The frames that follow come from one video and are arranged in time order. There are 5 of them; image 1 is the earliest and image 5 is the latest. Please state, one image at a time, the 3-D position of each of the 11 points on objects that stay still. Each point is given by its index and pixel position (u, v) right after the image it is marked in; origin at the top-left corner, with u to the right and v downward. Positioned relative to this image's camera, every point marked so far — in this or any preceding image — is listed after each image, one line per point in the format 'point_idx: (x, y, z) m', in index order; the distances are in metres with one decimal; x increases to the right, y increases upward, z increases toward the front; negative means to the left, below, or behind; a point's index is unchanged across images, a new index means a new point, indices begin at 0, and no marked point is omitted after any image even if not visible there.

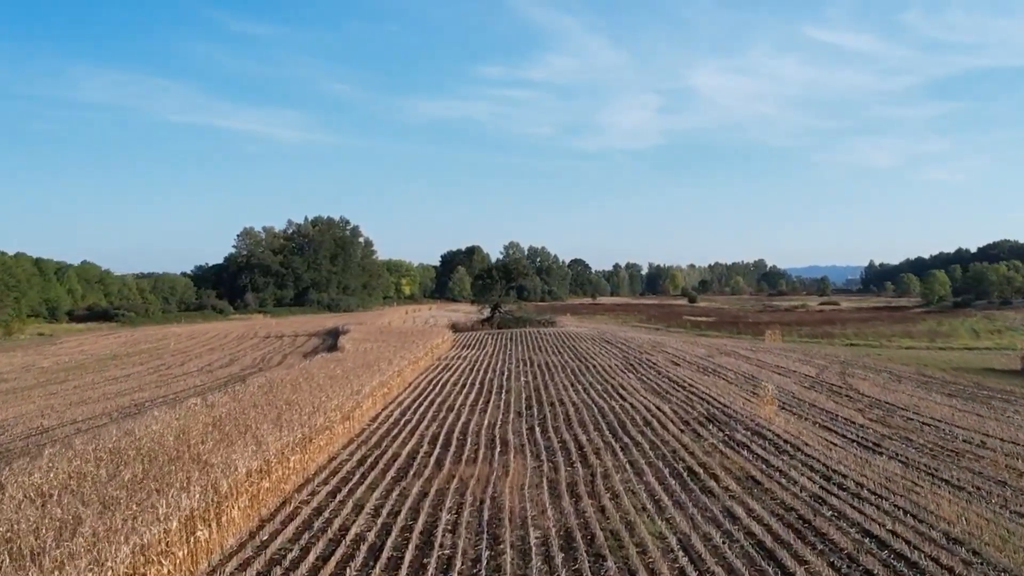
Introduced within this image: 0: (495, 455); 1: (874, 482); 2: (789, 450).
0: (-0.3, -3.2, +14.9) m
1: (+5.8, -3.1, +12.5) m
2: (+5.3, -3.1, +15.1) m
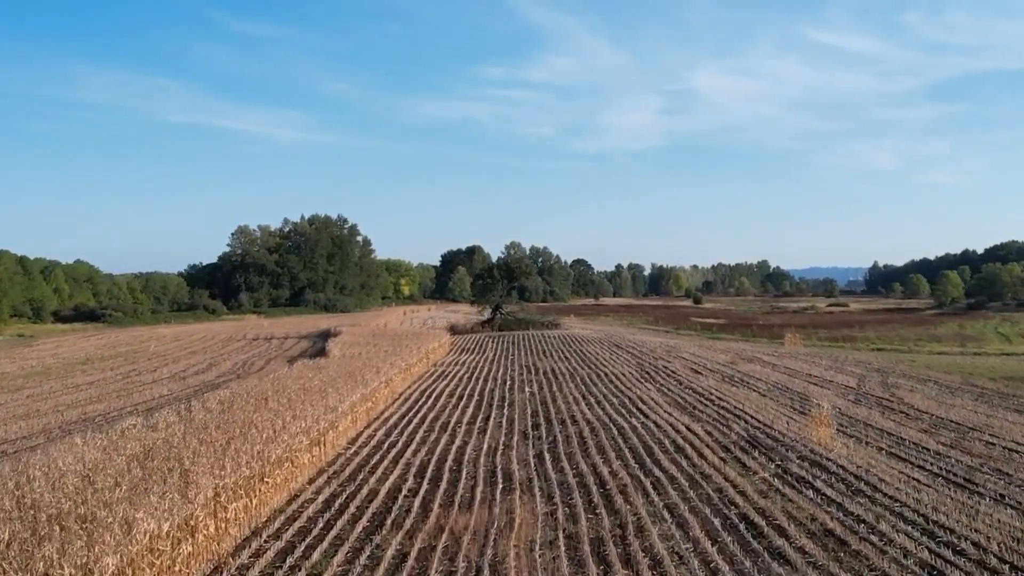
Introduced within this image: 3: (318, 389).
0: (-0.2, -3.1, +11.9) m
1: (+5.8, -3.1, +9.5) m
2: (+5.4, -3.1, +12.1) m
3: (-4.7, -2.4, +18.8) m
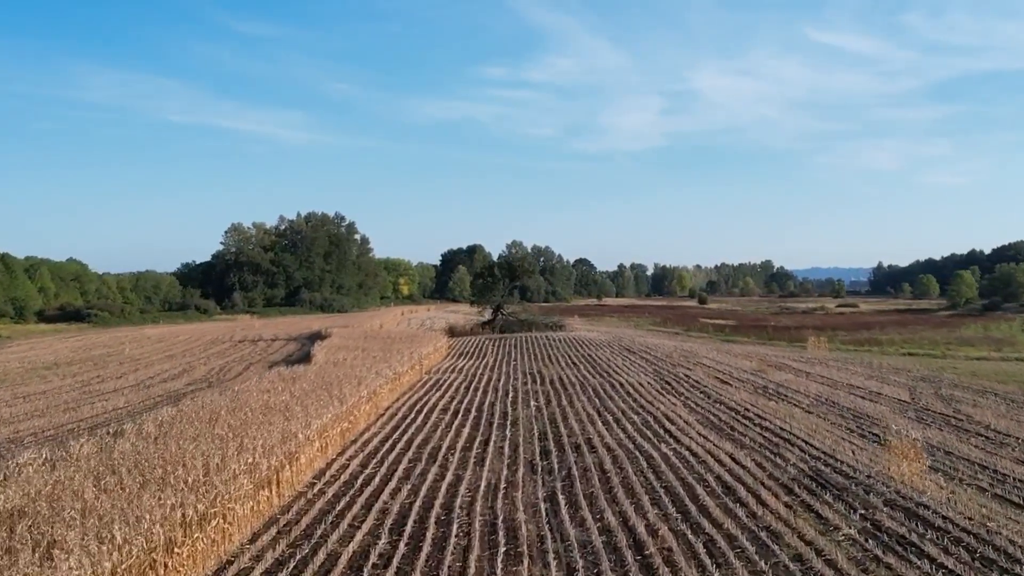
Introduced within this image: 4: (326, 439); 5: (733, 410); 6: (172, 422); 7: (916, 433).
0: (-0.2, -3.1, +8.8) m
1: (+5.9, -3.0, +6.3) m
2: (+5.5, -3.1, +8.9) m
3: (-4.6, -2.4, +15.7) m
4: (-3.4, -2.8, +14.6) m
5: (+5.5, -3.0, +19.4) m
6: (-6.2, -2.5, +14.4) m
7: (+8.3, -3.0, +16.3) m
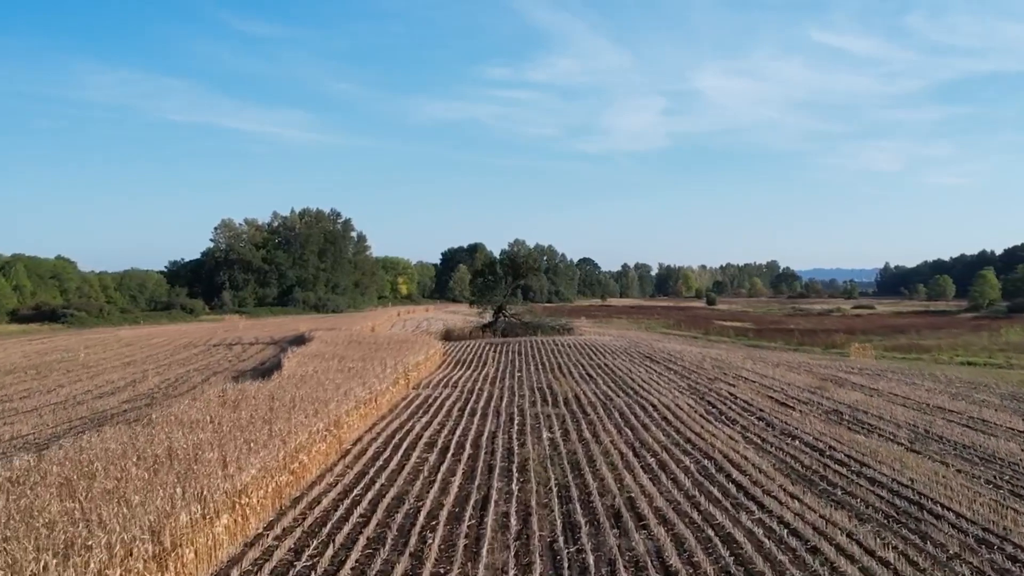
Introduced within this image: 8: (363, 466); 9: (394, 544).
0: (-0.1, -3.0, +4.0) m
1: (+6.0, -3.0, +1.5) m
2: (+5.6, -3.0, +4.1) m
3: (-4.5, -2.3, +10.9) m
4: (-3.3, -2.7, +9.8) m
5: (+5.6, -3.0, +14.6) m
6: (-6.1, -2.4, +9.6) m
7: (+8.5, -2.9, +11.5) m
8: (-2.6, -3.0, +13.6) m
9: (-1.4, -3.1, +9.6) m
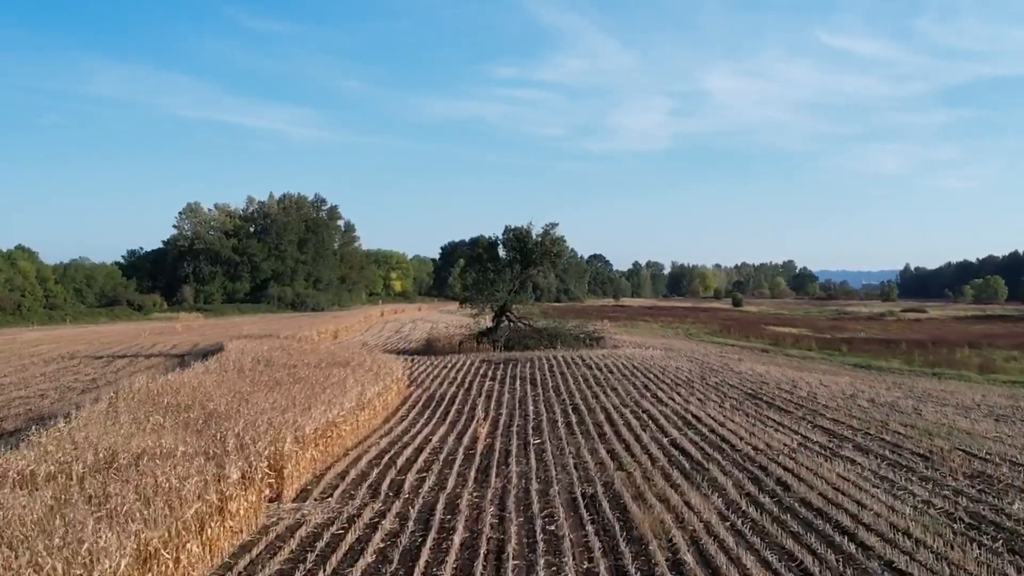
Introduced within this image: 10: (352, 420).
0: (+0.1, -2.8, -9.7) m
1: (+6.1, -2.8, -12.1) m
2: (+5.7, -2.8, -9.5) m
3: (-4.3, -2.0, -2.7) m
4: (-3.2, -2.4, -3.8) m
5: (+5.7, -2.7, +0.9) m
6: (-5.9, -2.1, -4.0) m
7: (+8.6, -2.8, -2.2) m
8: (-2.4, -2.8, 0.0) m
9: (-1.3, -2.8, -4.0) m
10: (-2.9, -2.5, +14.6) m
